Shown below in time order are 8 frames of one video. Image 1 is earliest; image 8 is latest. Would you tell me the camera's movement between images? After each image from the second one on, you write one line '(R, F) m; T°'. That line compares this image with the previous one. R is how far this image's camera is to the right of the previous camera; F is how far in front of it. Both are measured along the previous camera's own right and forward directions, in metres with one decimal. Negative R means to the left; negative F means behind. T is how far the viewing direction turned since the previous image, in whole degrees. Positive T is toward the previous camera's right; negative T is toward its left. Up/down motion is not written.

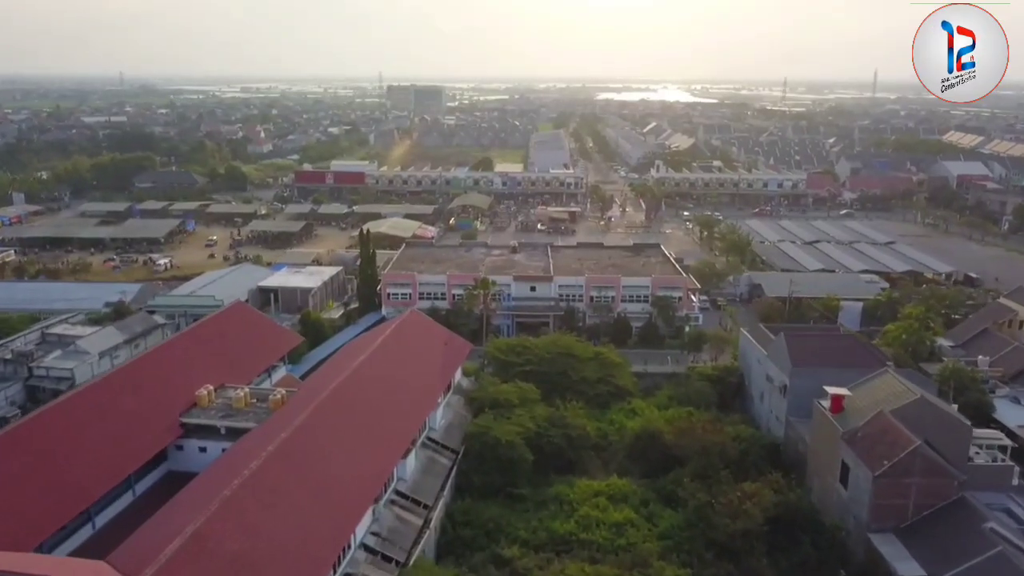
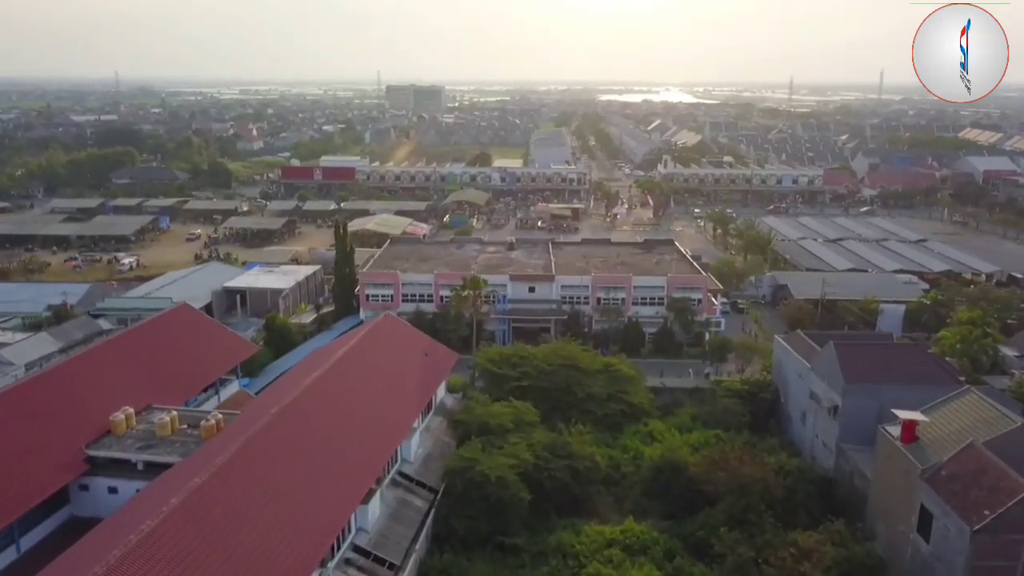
(+0.3, +5.9) m; 0°
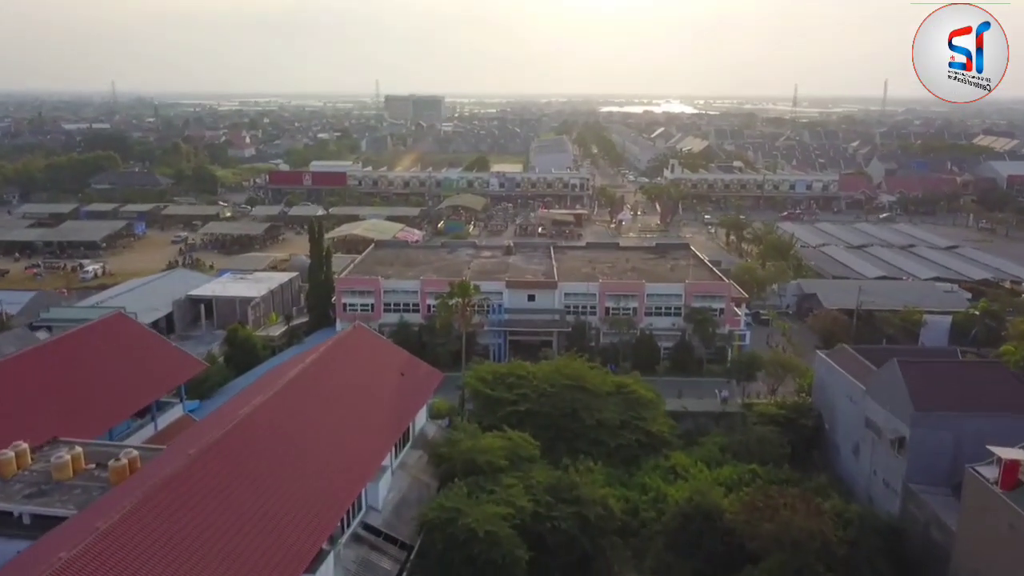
(+0.2, +5.0) m; 0°
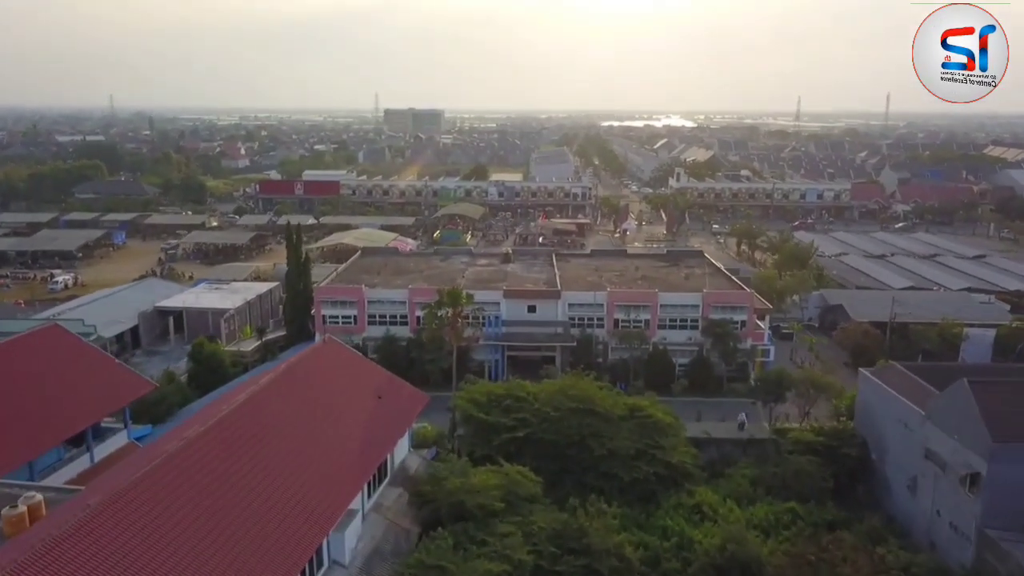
(+0.1, +3.7) m; 0°
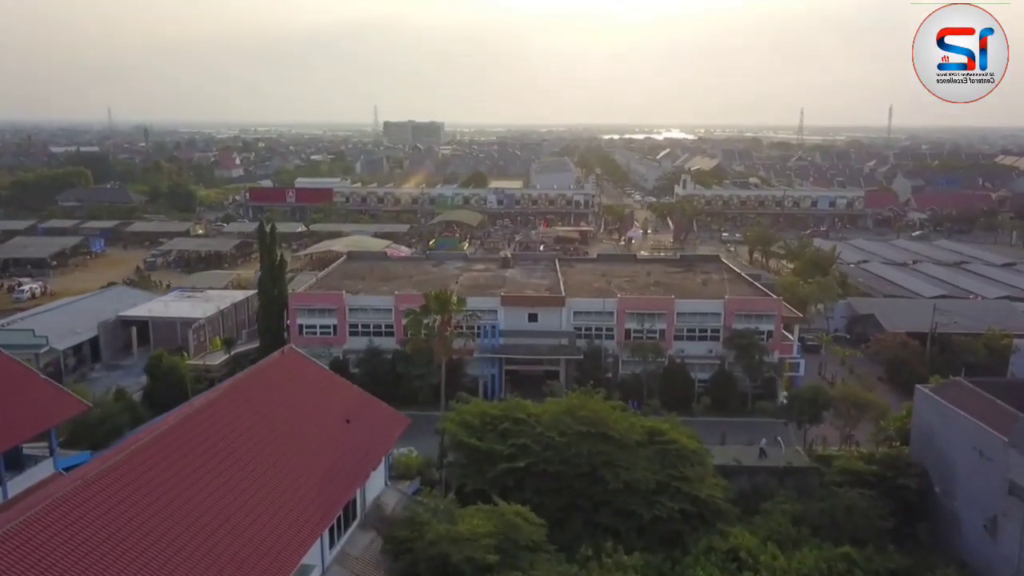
(+0.1, +3.6) m; 0°
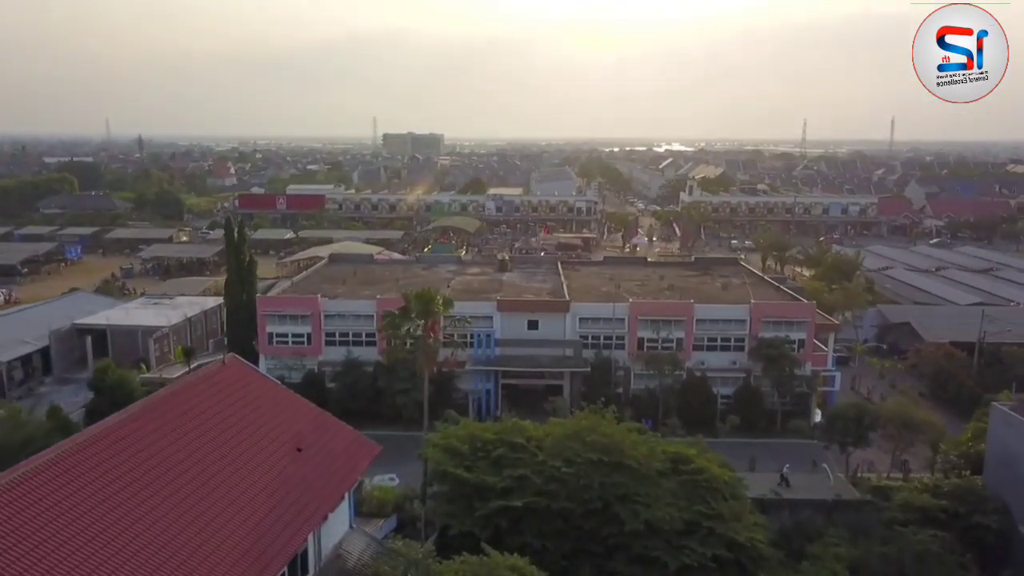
(+0.1, +3.5) m; 0°
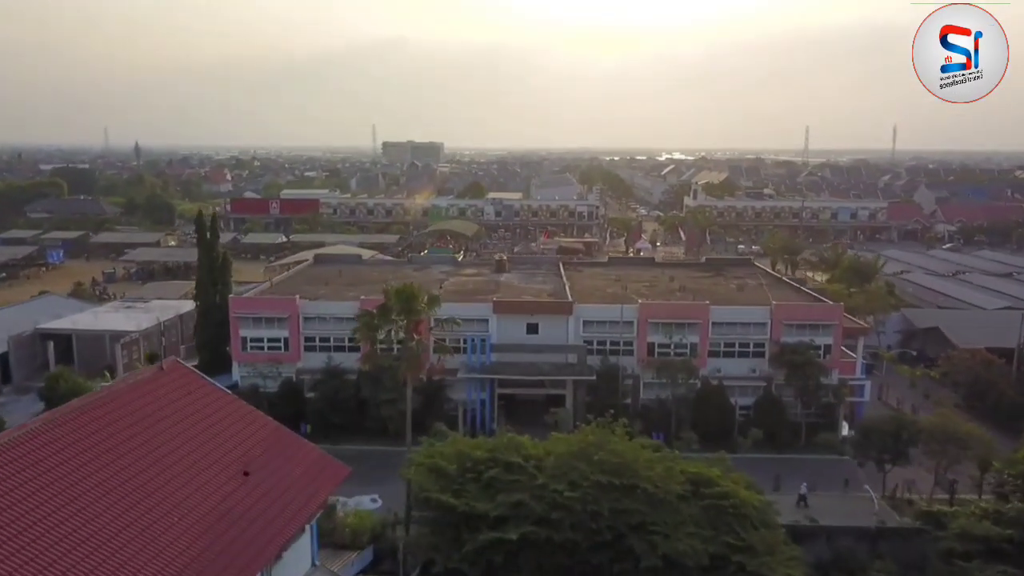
(+0.1, +2.4) m; 0°
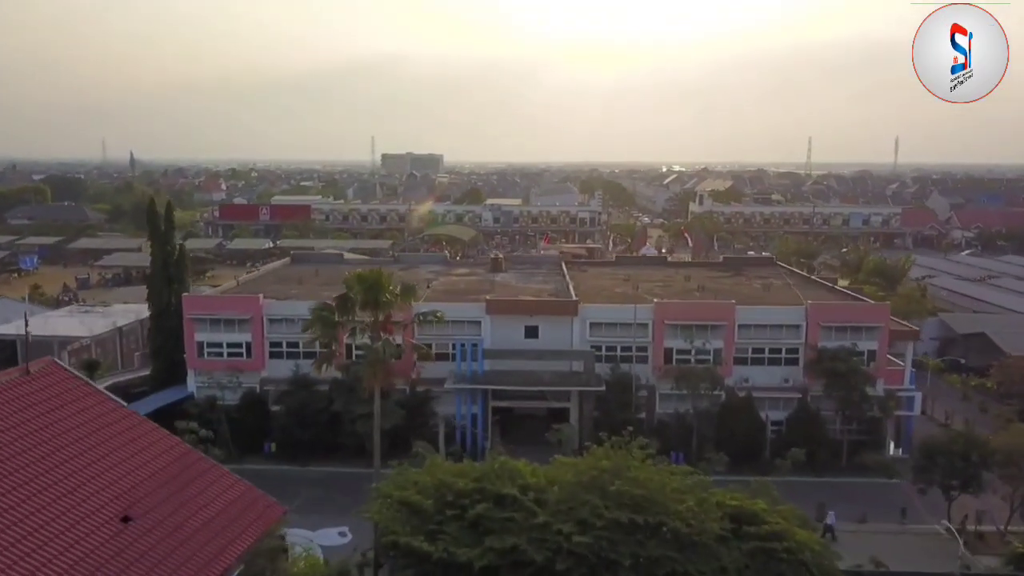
(+0.1, +3.2) m; 0°
